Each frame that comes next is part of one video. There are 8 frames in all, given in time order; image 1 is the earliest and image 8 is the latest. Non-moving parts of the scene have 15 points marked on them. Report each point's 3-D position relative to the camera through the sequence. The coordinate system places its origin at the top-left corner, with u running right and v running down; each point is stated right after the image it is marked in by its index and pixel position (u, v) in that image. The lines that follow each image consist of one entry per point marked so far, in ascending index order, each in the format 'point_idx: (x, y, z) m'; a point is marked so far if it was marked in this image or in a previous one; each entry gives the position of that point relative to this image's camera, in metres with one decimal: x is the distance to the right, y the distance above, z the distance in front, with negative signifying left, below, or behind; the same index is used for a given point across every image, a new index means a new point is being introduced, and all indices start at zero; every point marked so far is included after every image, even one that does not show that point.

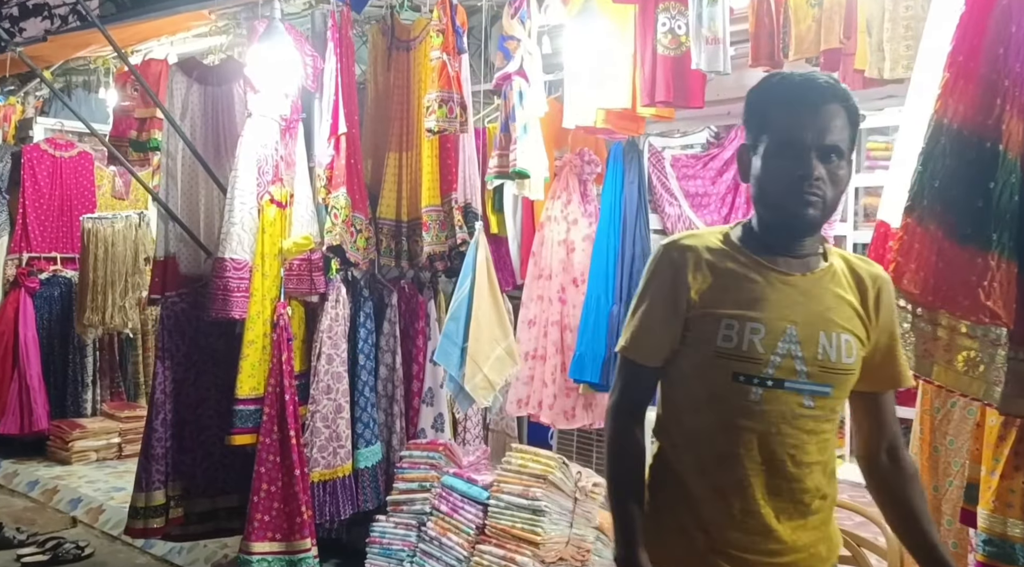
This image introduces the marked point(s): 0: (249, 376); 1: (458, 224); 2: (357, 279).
0: (-0.9, -0.3, +3.6) m
1: (-0.2, +0.2, +3.9) m
2: (-0.6, 0.0, +3.9) m
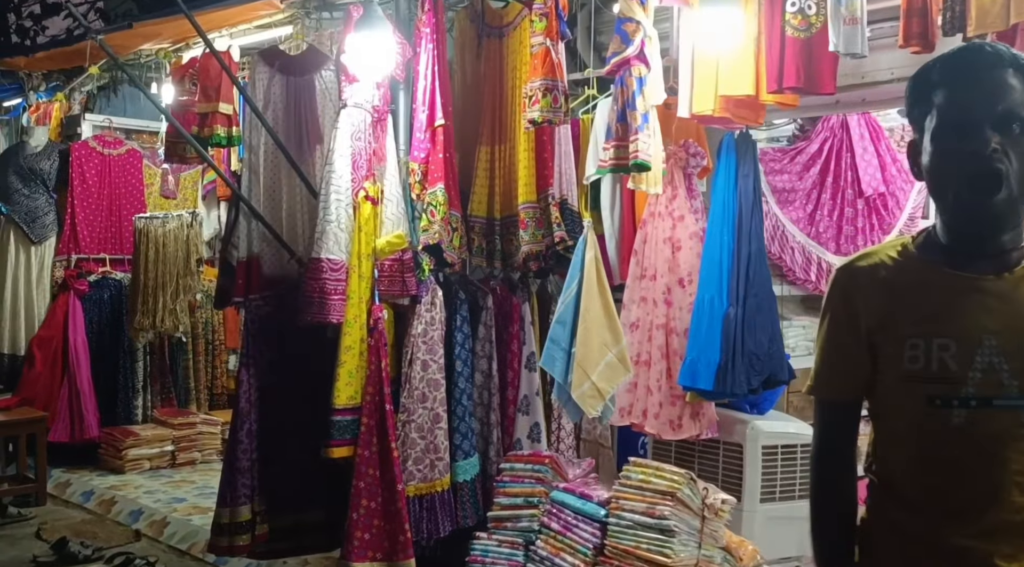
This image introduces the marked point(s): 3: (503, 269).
0: (-0.5, -0.3, +3.4) m
1: (+0.1, +0.2, +3.7) m
2: (-0.2, 0.0, +3.7) m
3: (0.0, +0.1, +3.8) m
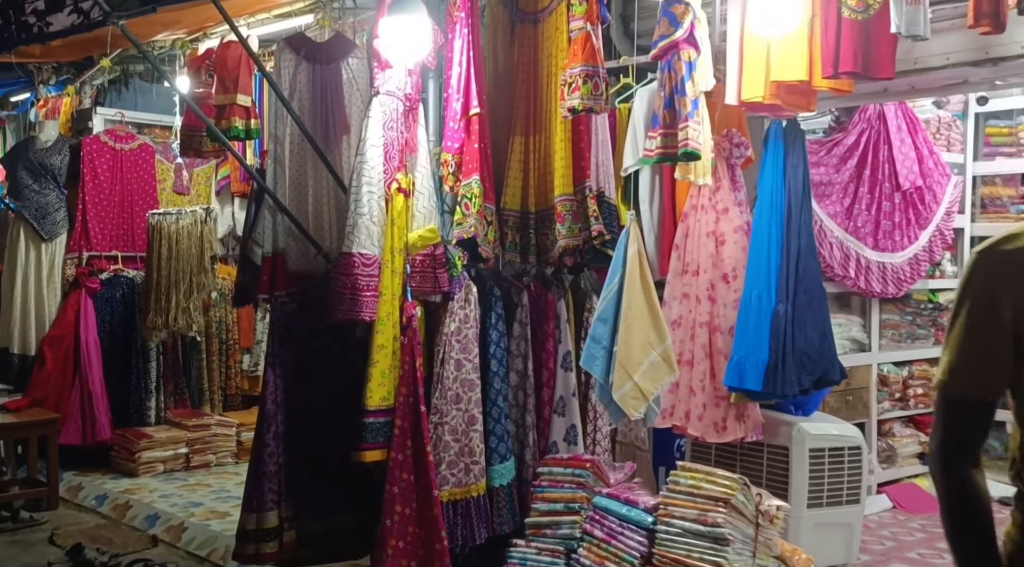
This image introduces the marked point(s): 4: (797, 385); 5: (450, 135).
0: (-0.4, -0.3, +3.2) m
1: (+0.3, +0.2, +3.6) m
2: (-0.1, 0.0, +3.6) m
3: (+0.1, +0.1, +3.7) m
4: (+0.9, -0.3, +3.3) m
5: (-0.2, +0.5, +3.4) m
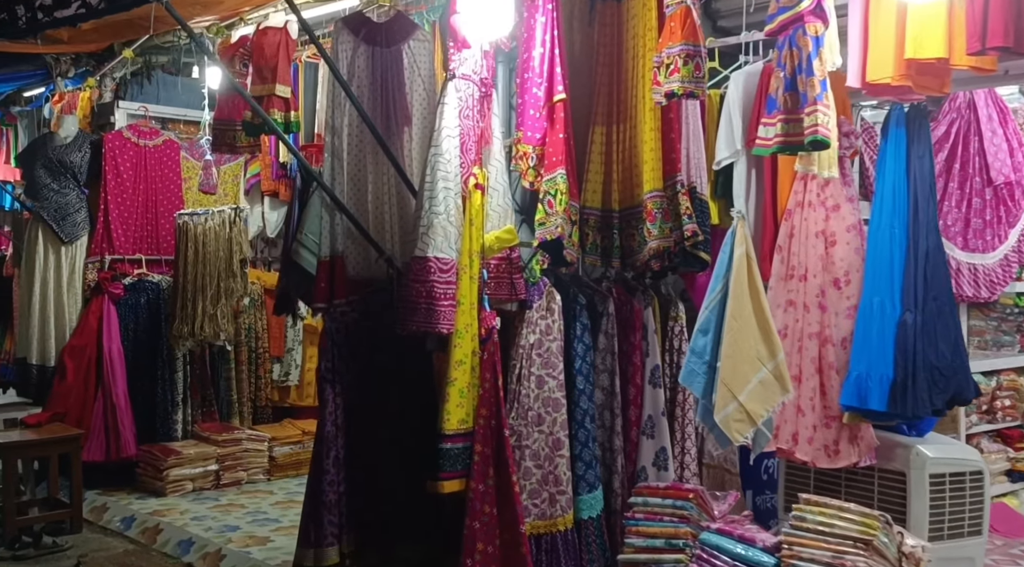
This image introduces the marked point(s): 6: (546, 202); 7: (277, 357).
0: (-0.1, -0.3, +2.8) m
1: (+0.5, +0.2, +3.2) m
2: (+0.2, 0.0, +3.2) m
3: (+0.3, 0.0, +3.3) m
4: (+1.1, -0.3, +2.9) m
5: (+0.1, +0.5, +3.0) m
6: (+0.1, +0.2, +3.0) m
7: (-1.3, -0.4, +6.1) m
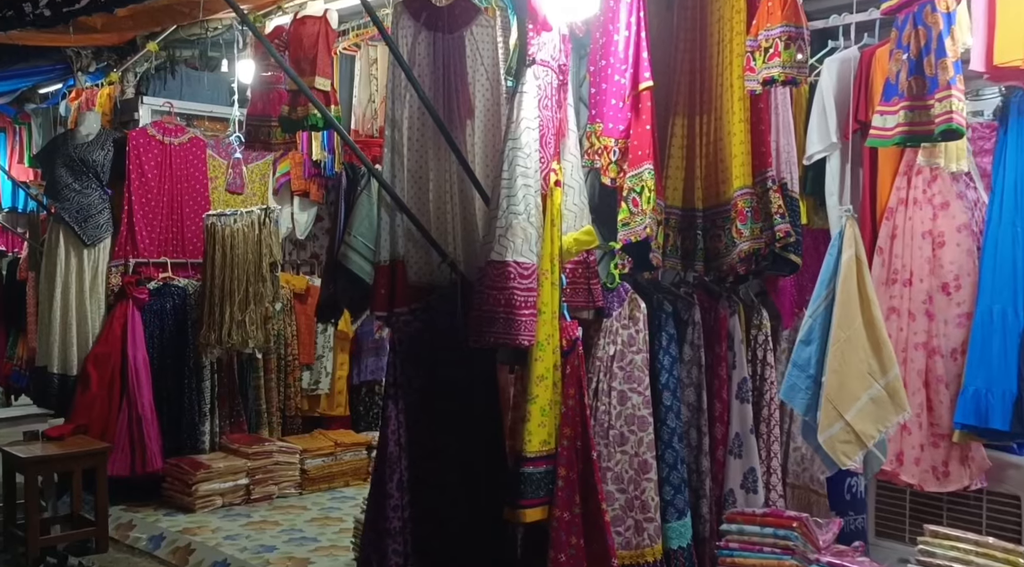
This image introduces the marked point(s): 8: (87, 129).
0: (+0.1, -0.3, +2.6) m
1: (+0.7, +0.2, +2.9) m
2: (+0.4, 0.0, +2.9) m
3: (+0.5, 0.0, +3.0) m
4: (+1.3, -0.3, +2.6) m
5: (+0.3, +0.4, +2.8) m
6: (+0.3, +0.2, +2.7) m
7: (-1.1, -0.4, +5.8) m
8: (-2.1, +0.8, +5.3) m
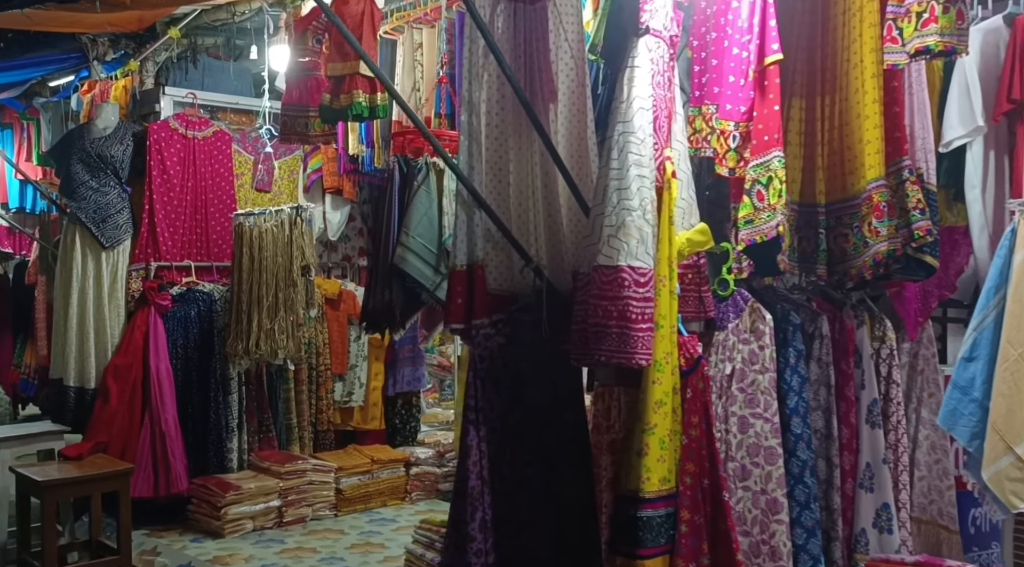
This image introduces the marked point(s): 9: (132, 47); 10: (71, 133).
0: (+0.3, -0.4, +2.2) m
1: (+1.0, +0.2, +2.5) m
2: (+0.6, 0.0, +2.5) m
3: (+0.8, 0.0, +2.6) m
4: (+1.6, -0.4, +2.2) m
5: (+0.5, +0.4, +2.4) m
6: (+0.5, +0.2, +2.3) m
7: (-0.9, -0.5, +5.4) m
8: (-1.9, +0.7, +4.9) m
9: (-1.9, +1.2, +5.4) m
10: (-2.0, +0.7, +4.9) m
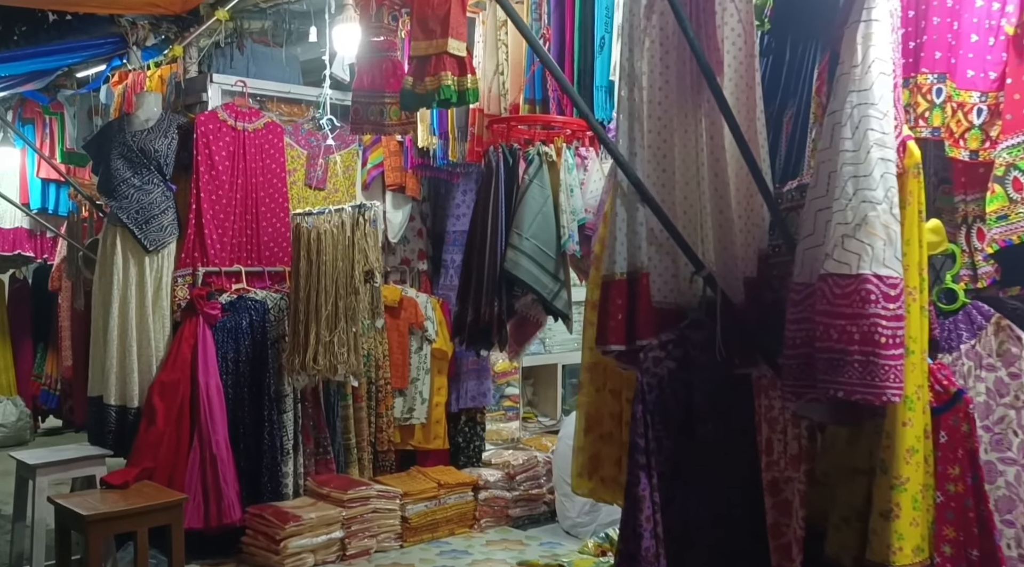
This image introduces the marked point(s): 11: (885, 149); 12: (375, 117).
0: (+0.6, -0.4, +1.7) m
1: (+1.3, +0.2, +2.0) m
2: (+0.9, -0.1, +2.0) m
3: (+1.1, 0.0, +2.1) m
4: (+1.9, -0.4, +1.7) m
5: (+0.8, +0.4, +1.9) m
6: (+0.9, +0.2, +1.8) m
7: (-0.5, -0.5, +5.0) m
8: (-1.5, +0.7, +4.4) m
9: (-1.6, +1.2, +4.9) m
10: (-1.7, +0.7, +4.4) m
11: (+0.6, +0.2, +1.7) m
12: (-0.5, +0.6, +3.6) m
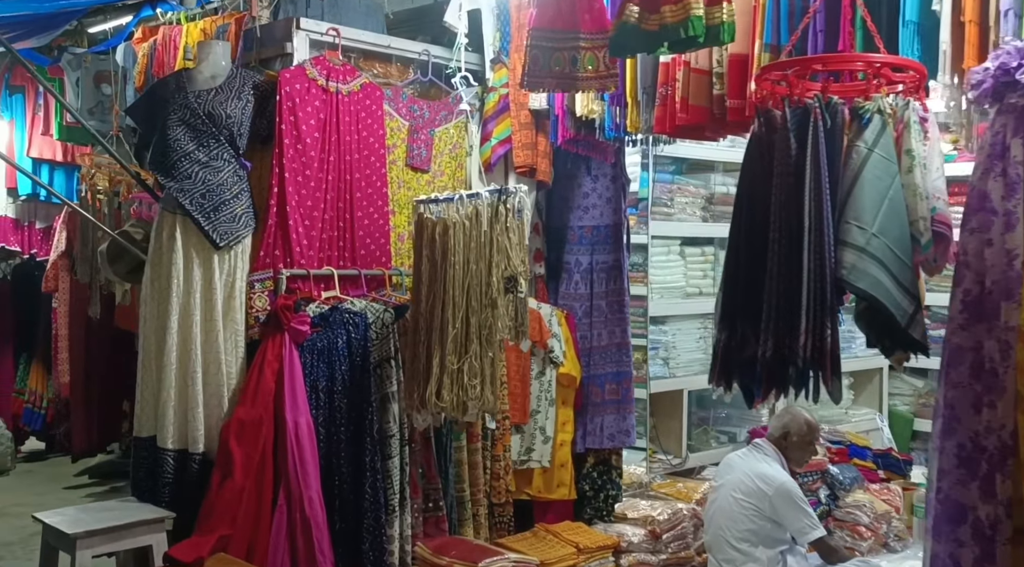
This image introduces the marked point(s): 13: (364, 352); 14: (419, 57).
0: (+1.3, -0.4, +0.7) m
1: (+2.0, +0.1, +1.1) m
2: (+1.6, -0.1, +1.1) m
3: (+1.8, -0.1, +1.2) m
4: (+2.6, -0.4, +0.8) m
5: (+1.5, +0.4, +0.9) m
6: (+1.5, +0.1, +0.9) m
7: (0.0, -0.5, +3.9) m
8: (-0.9, +0.7, +3.4) m
9: (-1.0, +1.1, +3.8) m
10: (-1.1, +0.6, +3.4) m
11: (+1.3, +0.2, +0.7) m
12: (+0.1, +0.5, +2.6) m
13: (-0.5, -0.2, +3.4) m
14: (-0.4, +0.9, +4.0) m
